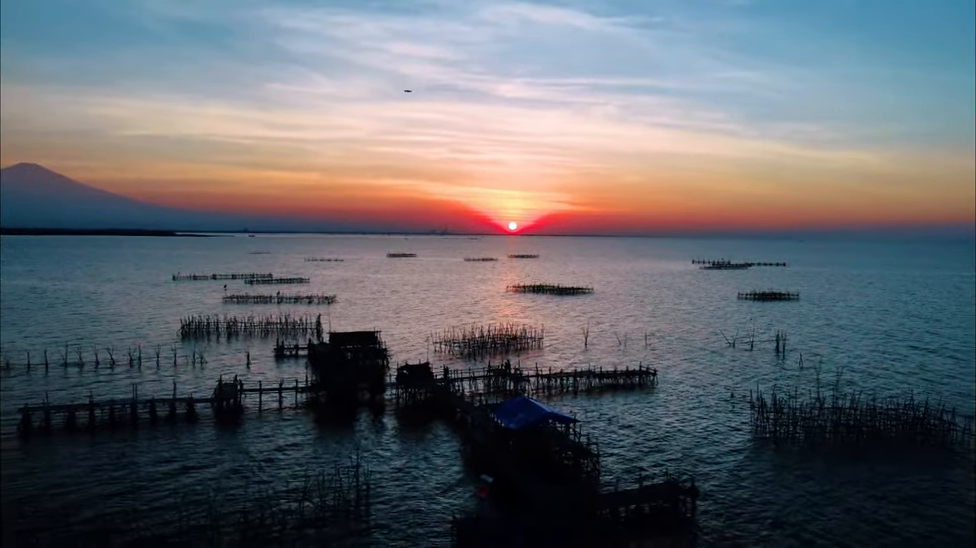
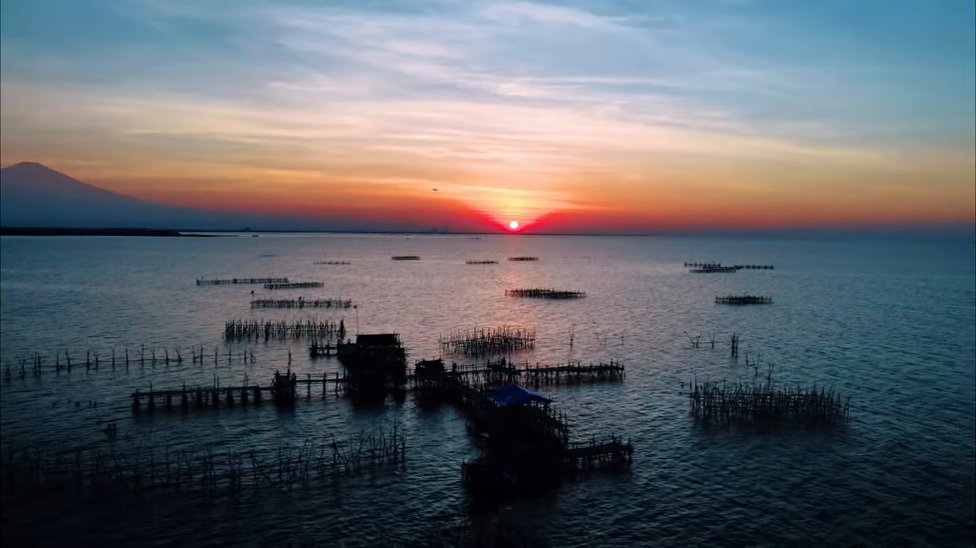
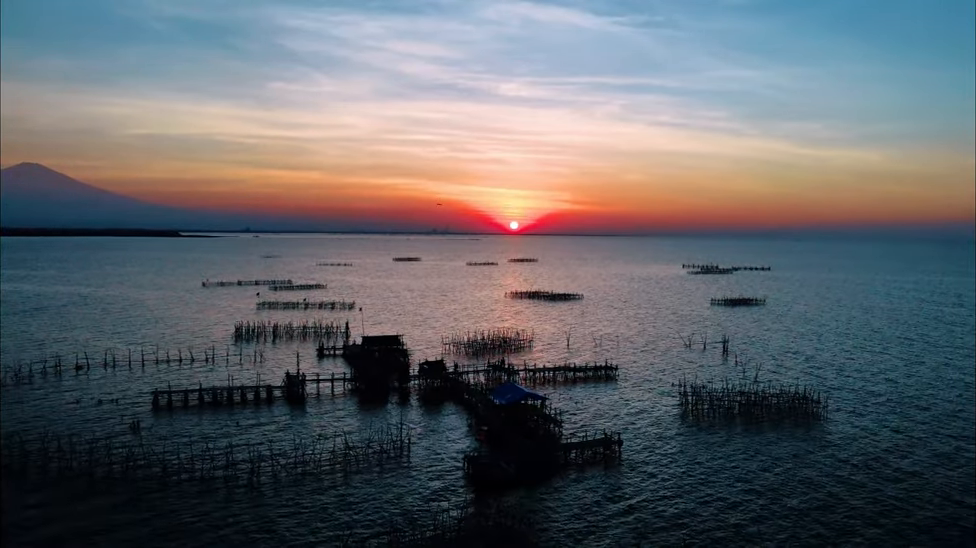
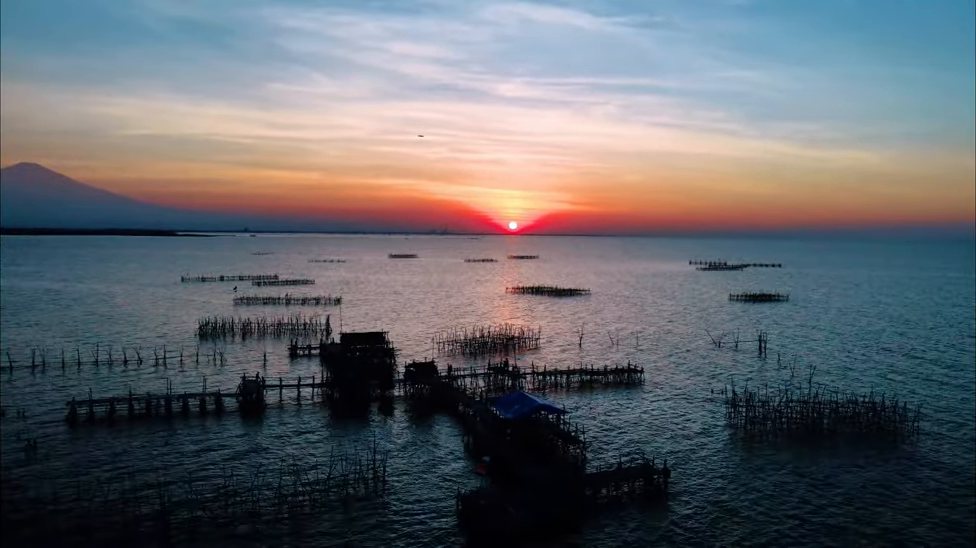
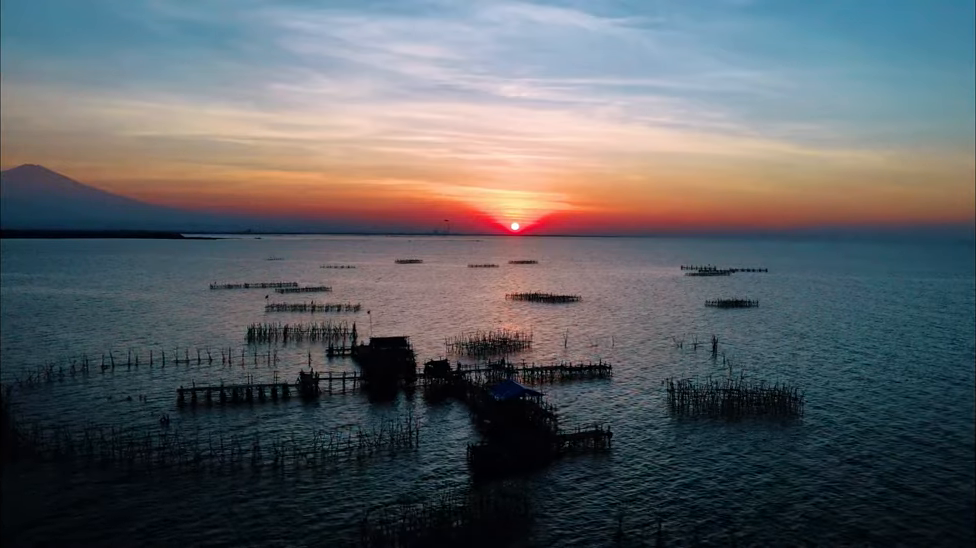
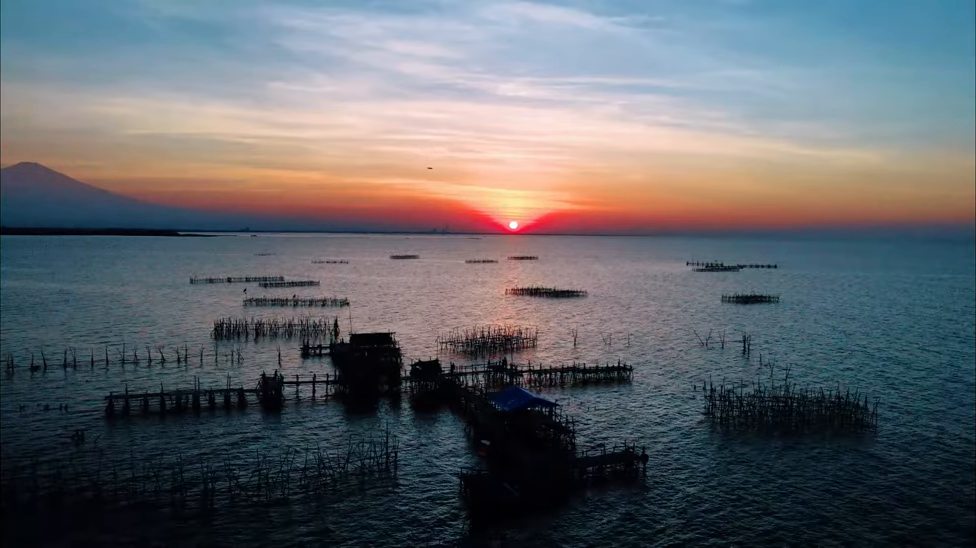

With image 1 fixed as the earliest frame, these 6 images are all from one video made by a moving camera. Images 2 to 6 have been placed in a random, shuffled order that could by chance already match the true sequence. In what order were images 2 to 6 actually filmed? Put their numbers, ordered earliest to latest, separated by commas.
4, 6, 2, 3, 5
